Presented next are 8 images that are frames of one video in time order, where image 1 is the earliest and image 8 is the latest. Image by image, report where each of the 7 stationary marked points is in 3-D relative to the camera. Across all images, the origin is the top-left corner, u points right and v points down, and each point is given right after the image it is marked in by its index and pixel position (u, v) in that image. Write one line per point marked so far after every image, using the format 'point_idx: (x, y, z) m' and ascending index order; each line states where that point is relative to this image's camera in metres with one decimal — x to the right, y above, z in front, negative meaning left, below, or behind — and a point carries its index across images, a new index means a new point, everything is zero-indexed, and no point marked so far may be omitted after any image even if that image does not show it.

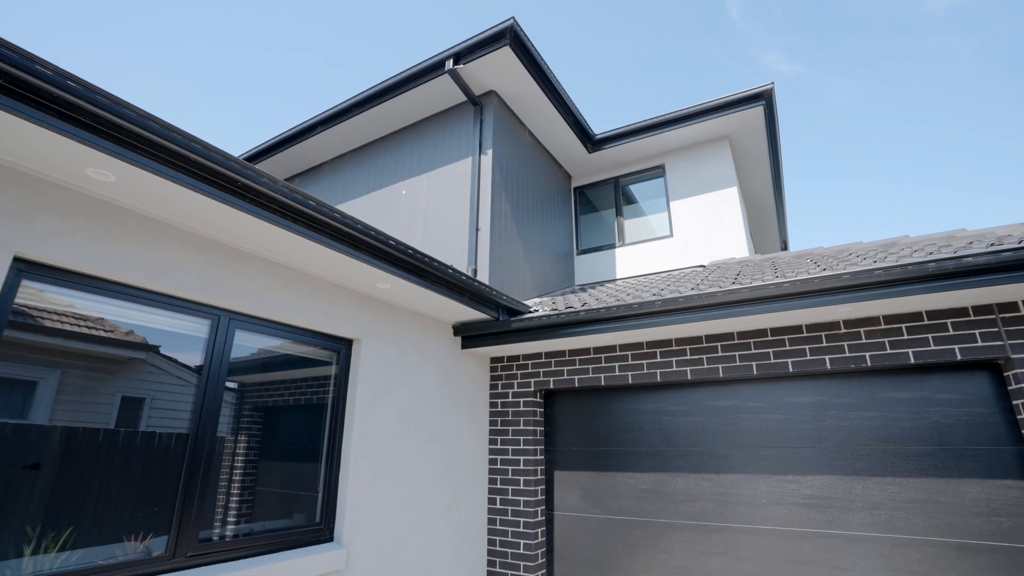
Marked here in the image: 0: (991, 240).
0: (+3.7, +0.4, +3.6) m
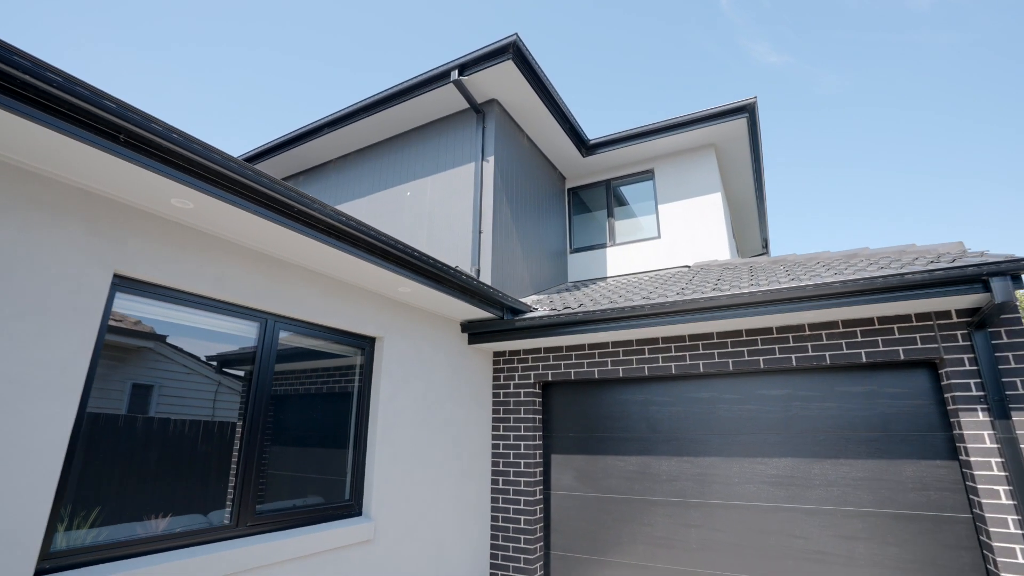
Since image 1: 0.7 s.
0: (+3.7, +0.3, +4.2) m
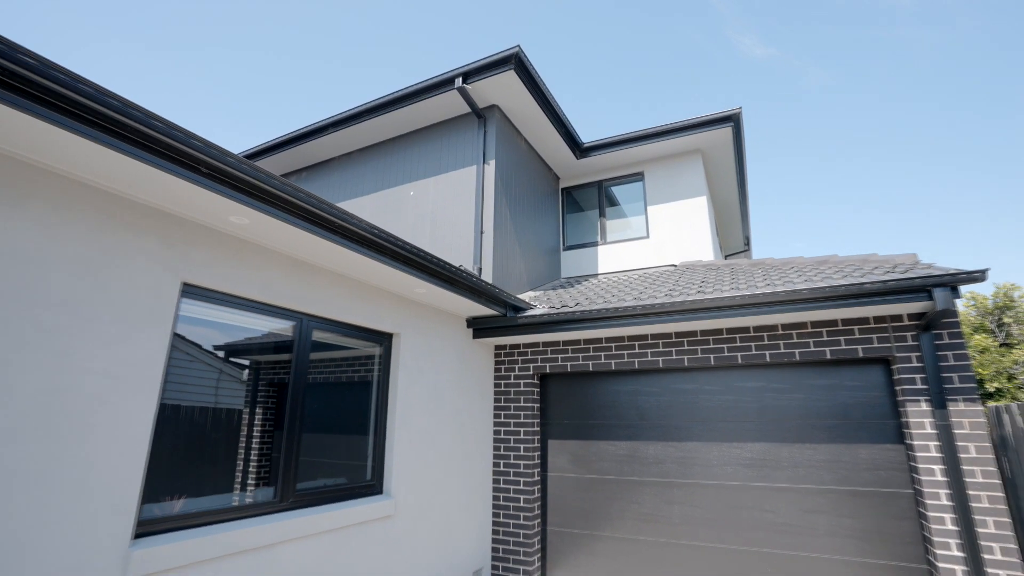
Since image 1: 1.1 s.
0: (+3.8, +0.2, +4.8) m
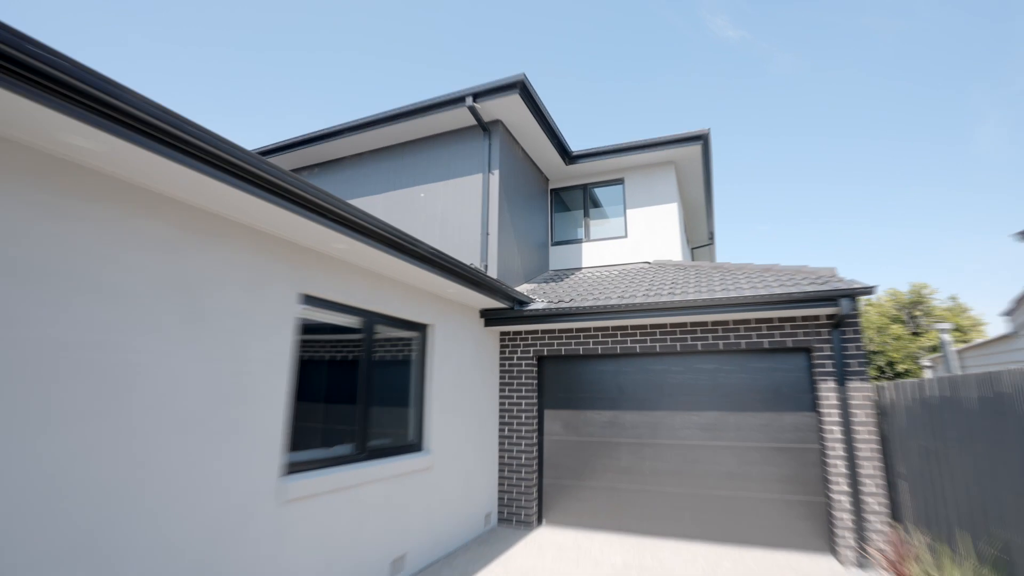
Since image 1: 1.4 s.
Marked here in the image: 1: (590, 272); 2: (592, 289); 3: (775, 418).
0: (+4.0, +0.1, +6.2) m
1: (+1.6, +0.3, +9.9) m
2: (+1.2, 0.0, +7.7) m
3: (+3.5, -1.7, +6.3) m
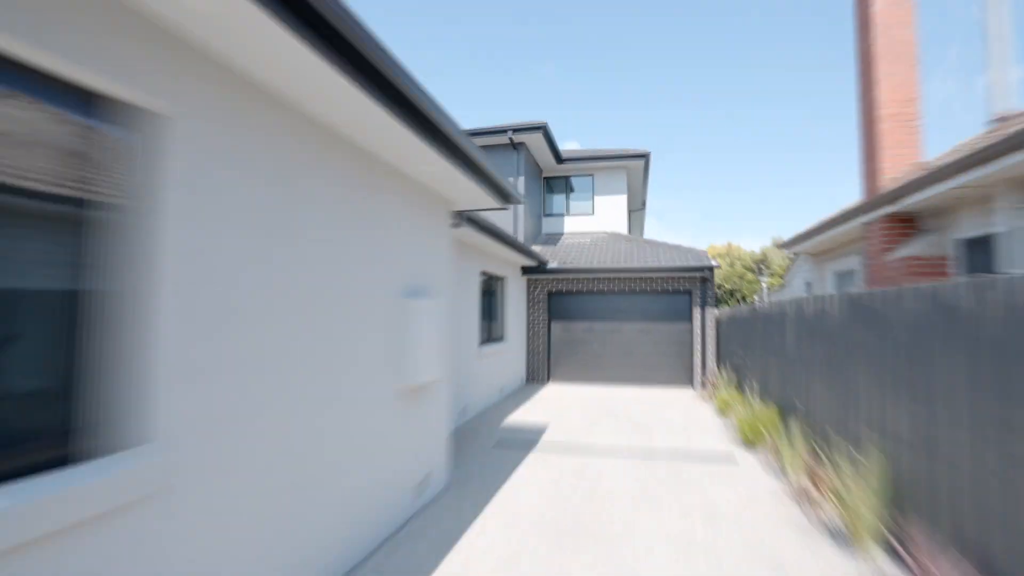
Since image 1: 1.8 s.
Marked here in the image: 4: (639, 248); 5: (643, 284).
0: (+4.8, +0.8, +12.3) m
1: (+1.9, +1.6, +15.5) m
2: (+1.8, +1.0, +13.3) m
3: (+4.3, -1.0, +12.6) m
4: (+3.7, +1.2, +13.8) m
5: (+3.5, +0.1, +12.6) m
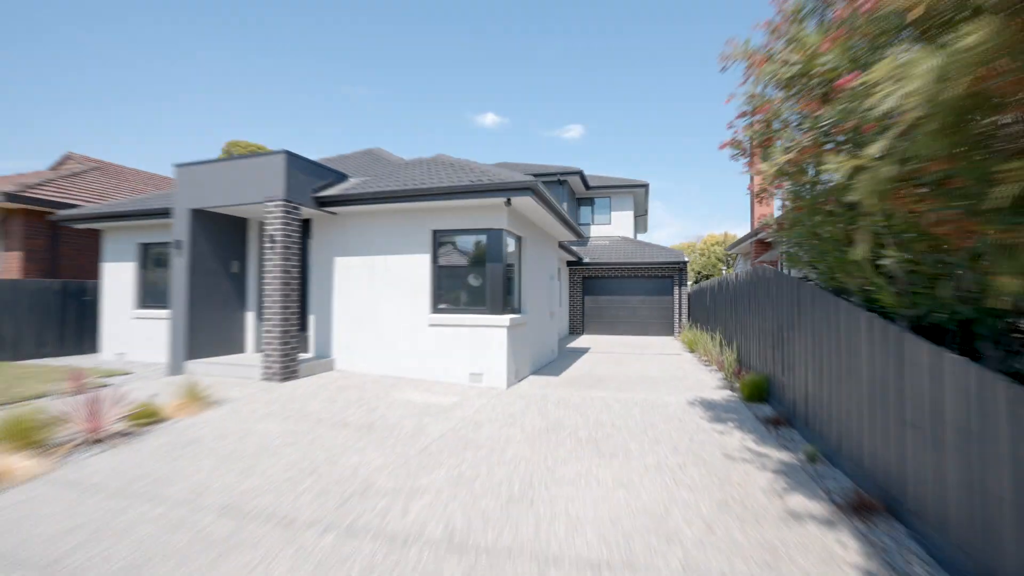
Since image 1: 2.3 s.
0: (+6.9, +1.4, +19.8) m
1: (+4.1, +2.3, +23.1) m
2: (+4.0, +1.6, +20.9) m
3: (+6.4, -0.4, +20.3) m
4: (+5.8, +1.8, +21.3) m
5: (+5.6, +0.7, +20.2) m
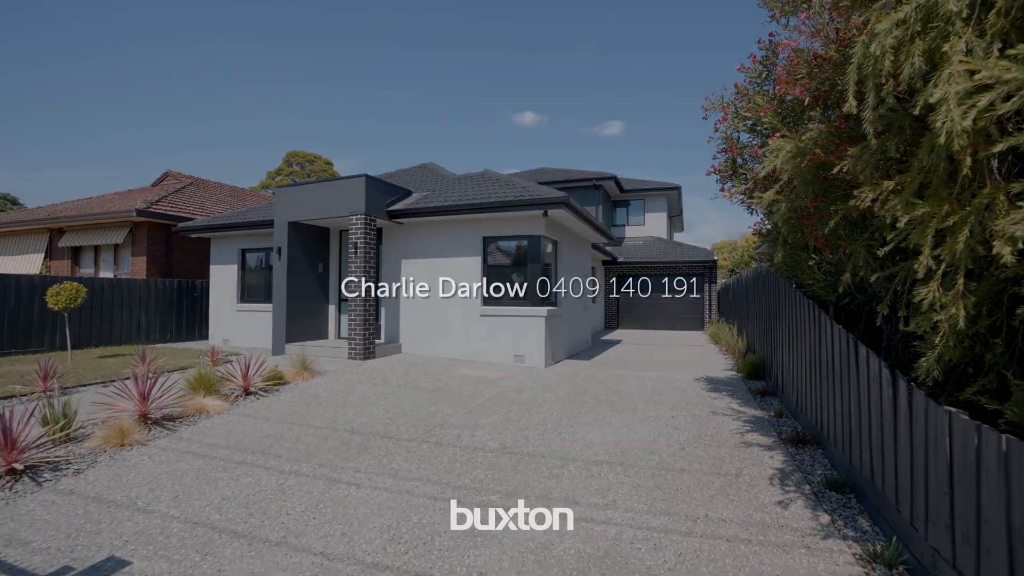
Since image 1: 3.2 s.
0: (+8.6, +1.5, +20.9) m
1: (+6.1, +2.4, +24.3) m
2: (+5.8, +1.7, +22.2) m
3: (+8.2, -0.3, +21.4) m
4: (+7.7, +1.9, +22.5) m
5: (+7.4, +0.8, +21.4) m
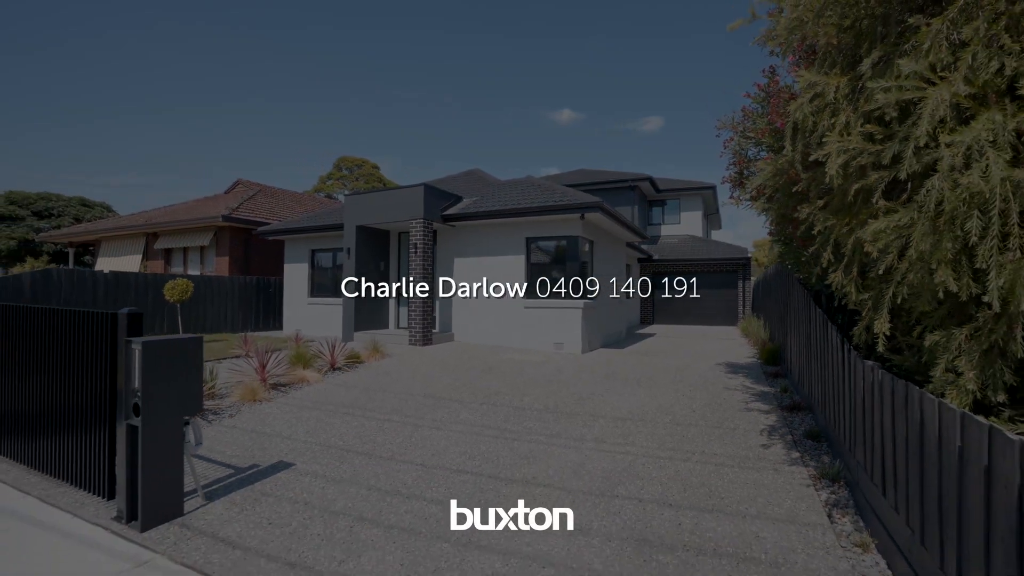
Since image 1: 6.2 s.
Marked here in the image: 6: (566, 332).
0: (+10.4, +1.7, +21.4) m
1: (+8.2, +2.6, +25.1) m
2: (+7.7, +1.9, +23.0) m
3: (+10.0, -0.1, +21.9) m
4: (+9.6, +2.1, +23.1) m
5: (+9.2, +1.0, +22.0) m
6: (+1.3, -1.1, +11.6) m
